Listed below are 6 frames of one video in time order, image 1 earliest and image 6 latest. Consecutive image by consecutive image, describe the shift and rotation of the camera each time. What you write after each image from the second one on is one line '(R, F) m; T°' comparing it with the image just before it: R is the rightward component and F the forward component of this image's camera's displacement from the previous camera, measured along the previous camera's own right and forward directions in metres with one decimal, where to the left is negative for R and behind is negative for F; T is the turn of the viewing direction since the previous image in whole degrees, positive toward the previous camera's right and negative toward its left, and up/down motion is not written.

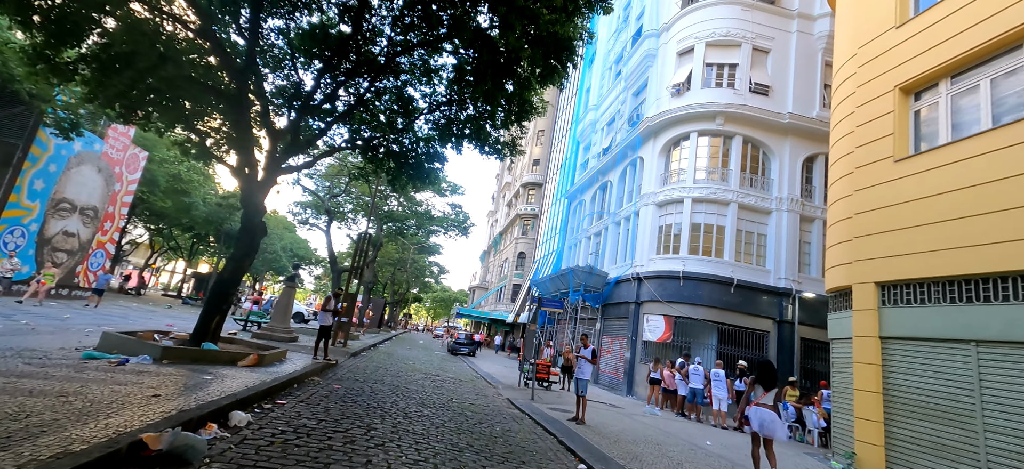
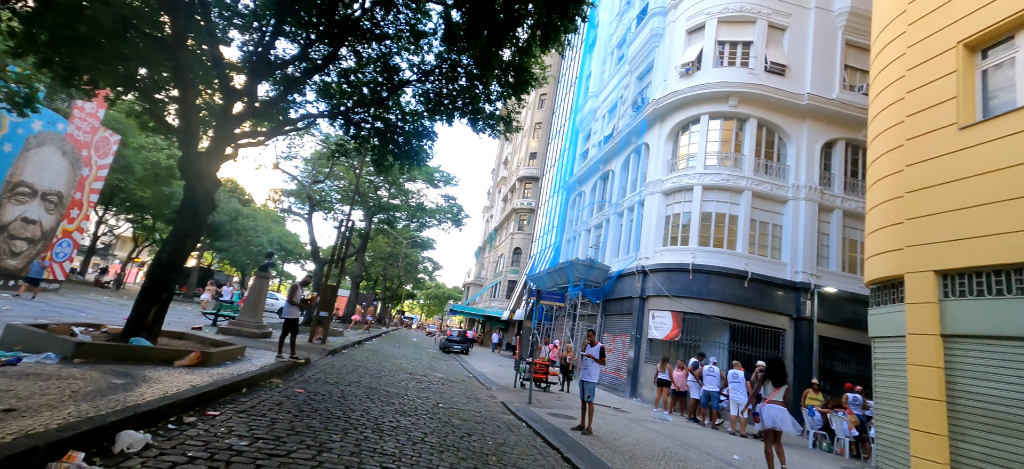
(0.0, +1.3) m; +1°
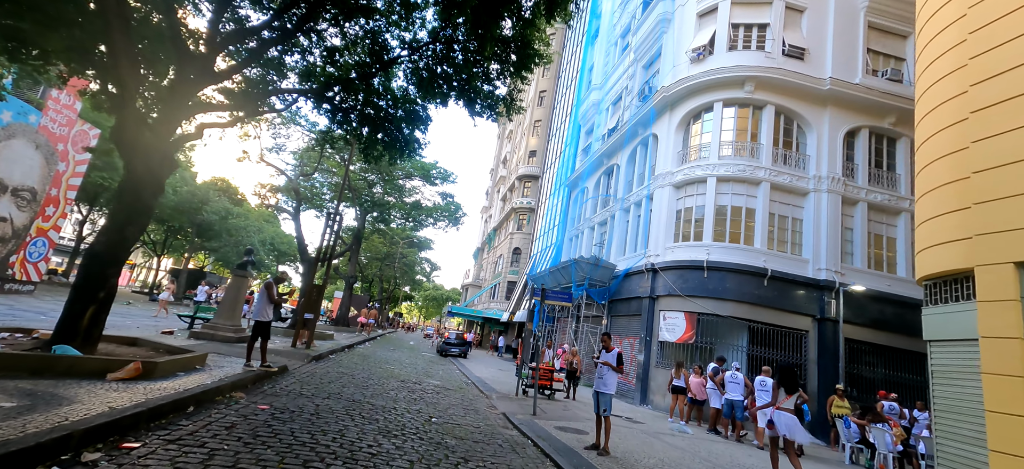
(-0.1, +1.1) m; 0°
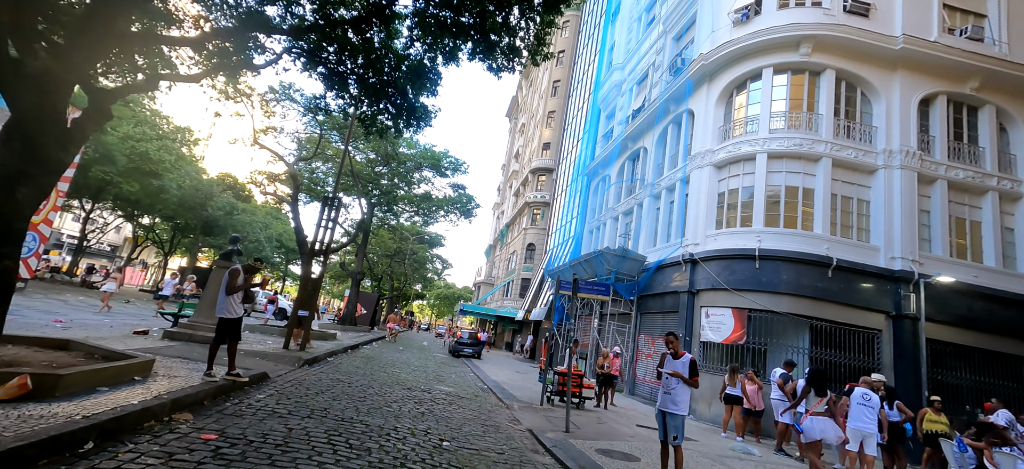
(-0.3, +1.8) m; -1°
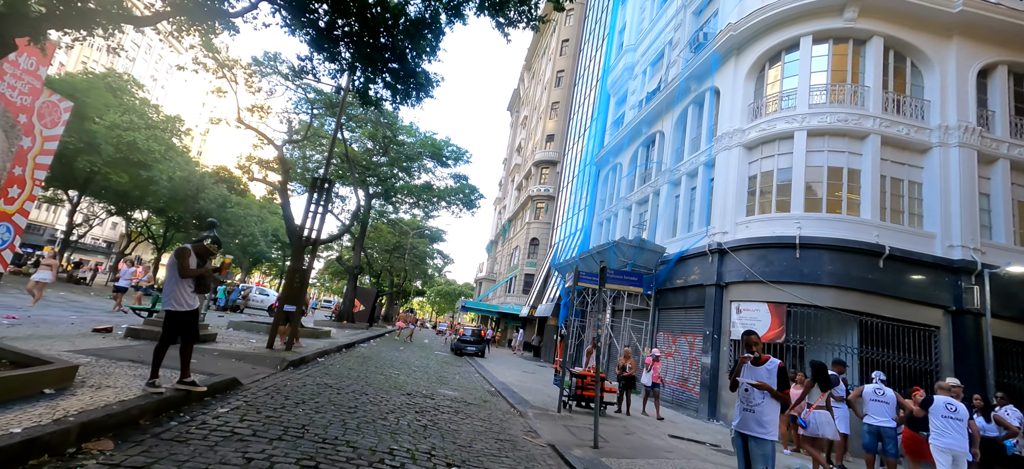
(-0.3, +1.3) m; 0°
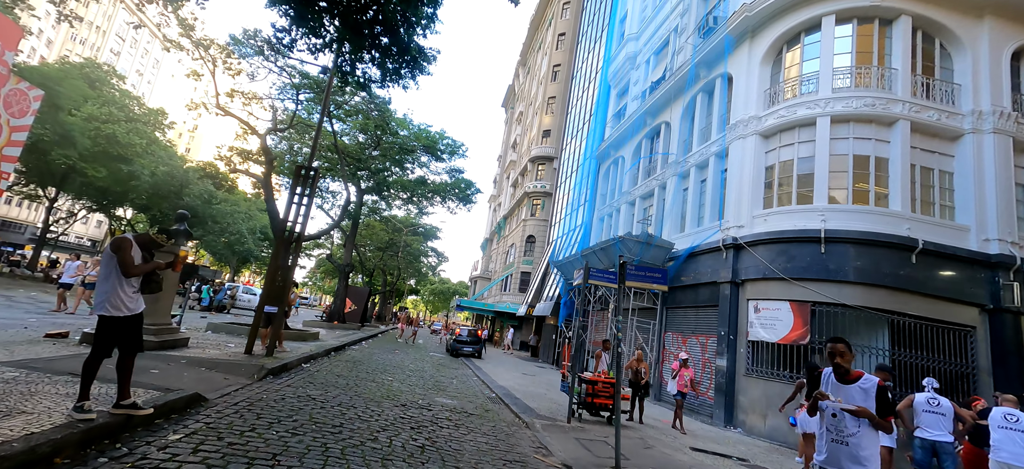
(-0.2, +0.9) m; +1°
